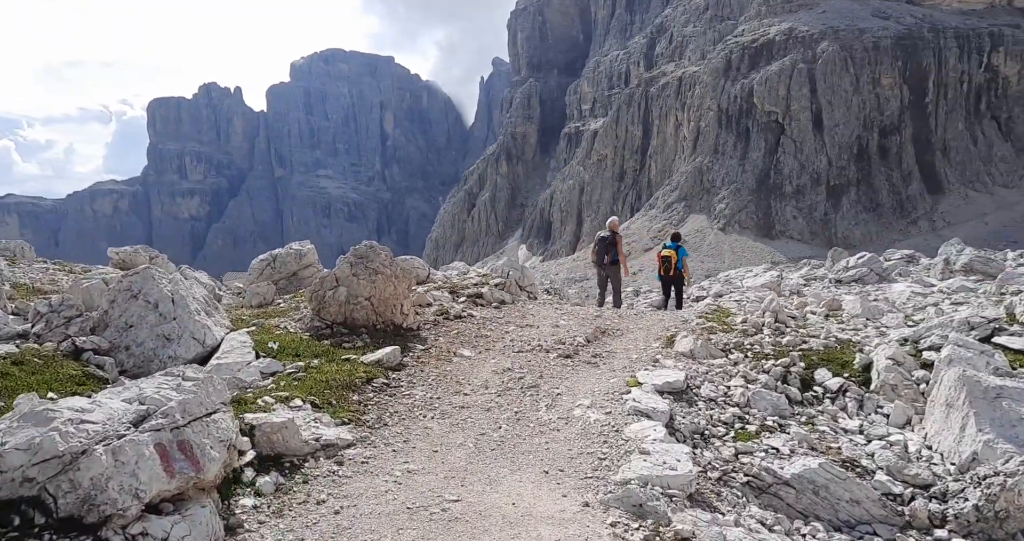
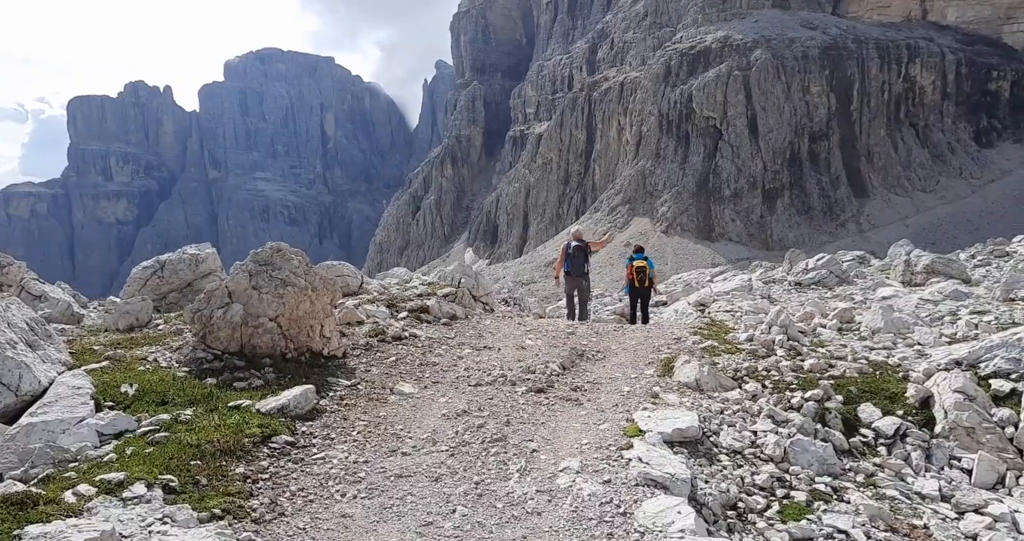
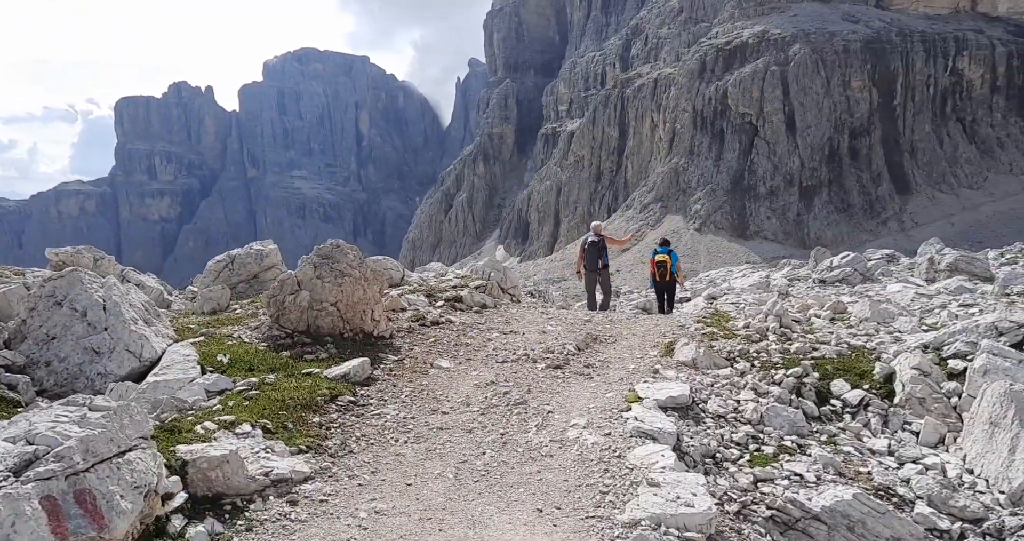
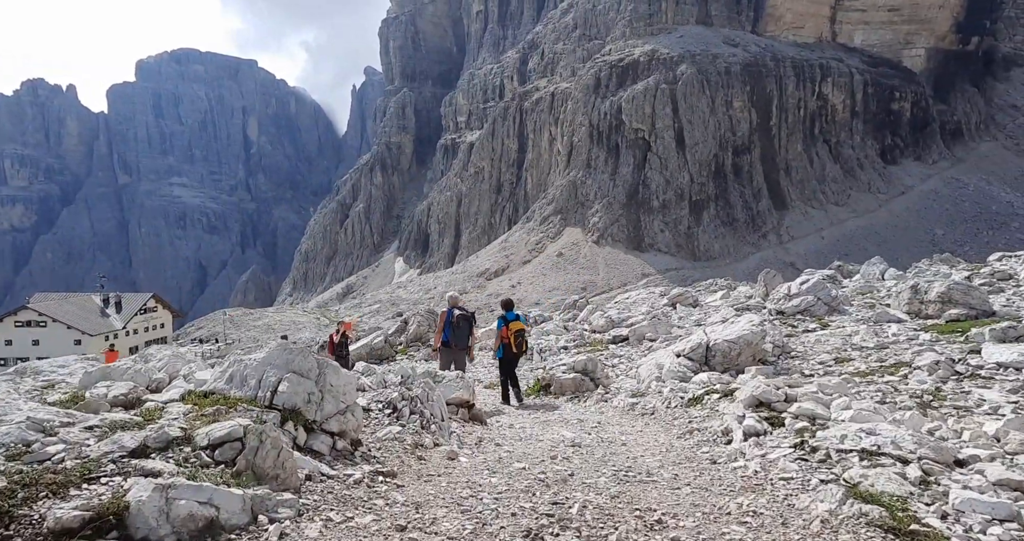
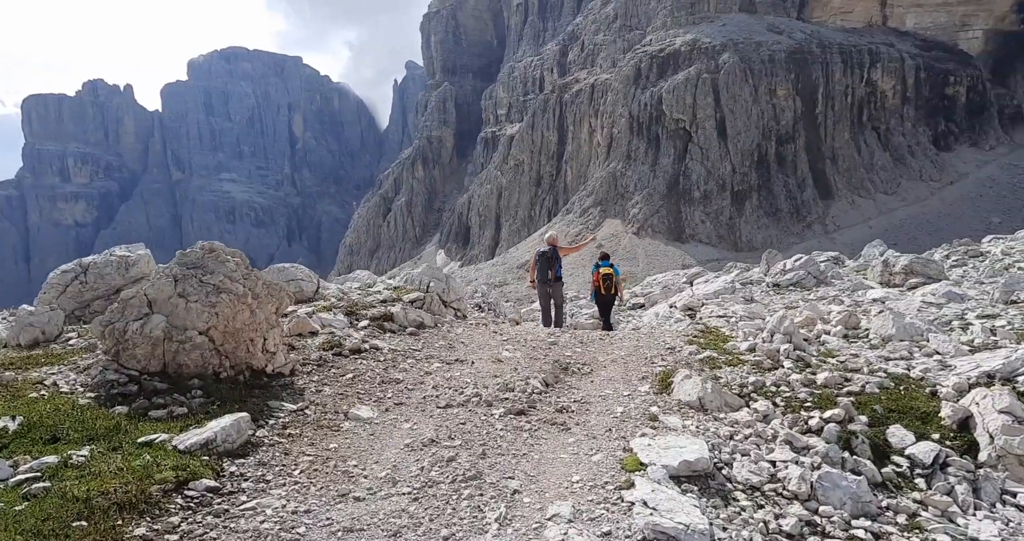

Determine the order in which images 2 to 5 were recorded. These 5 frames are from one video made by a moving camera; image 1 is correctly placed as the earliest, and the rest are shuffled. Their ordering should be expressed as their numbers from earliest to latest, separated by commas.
3, 2, 5, 4
